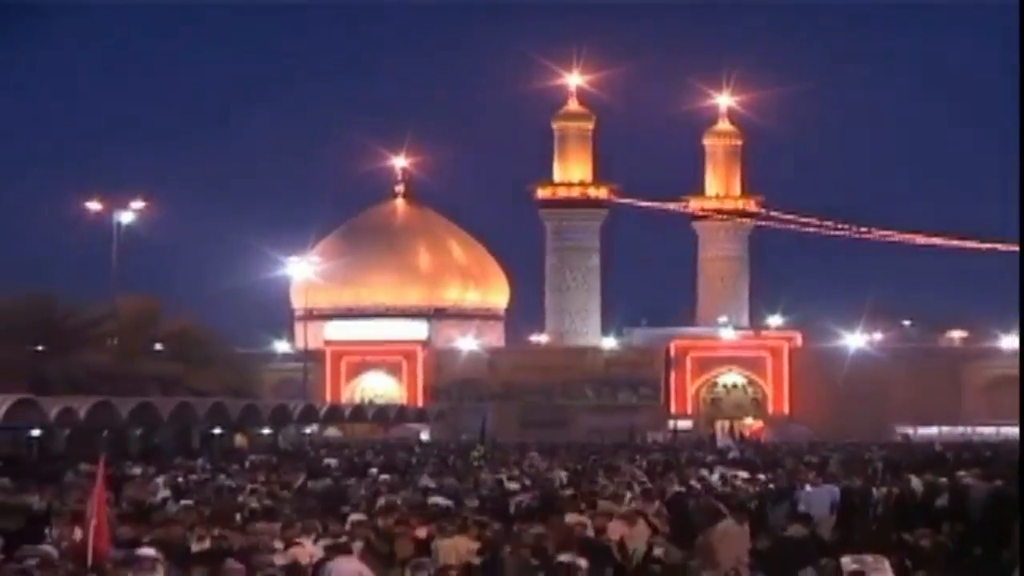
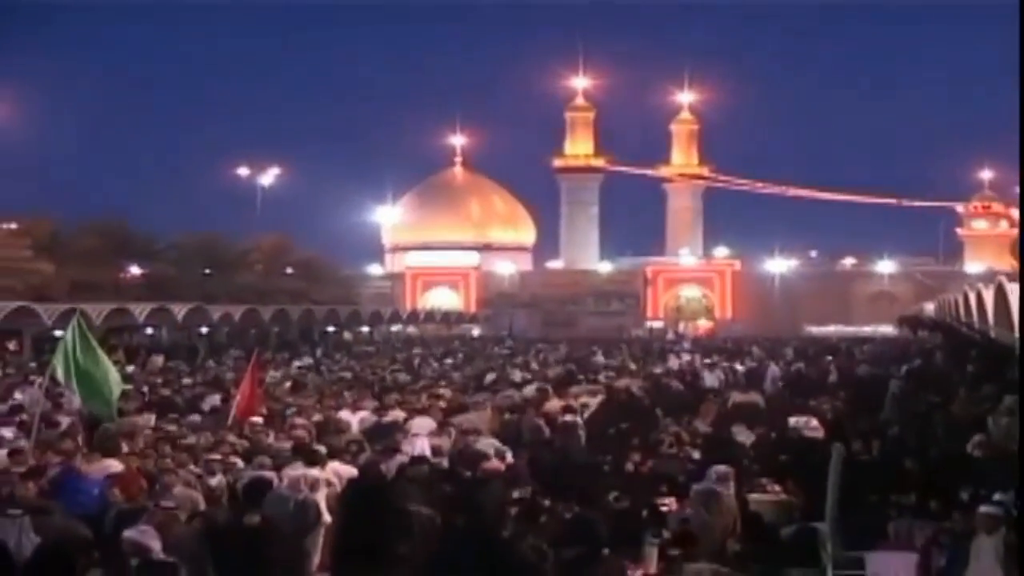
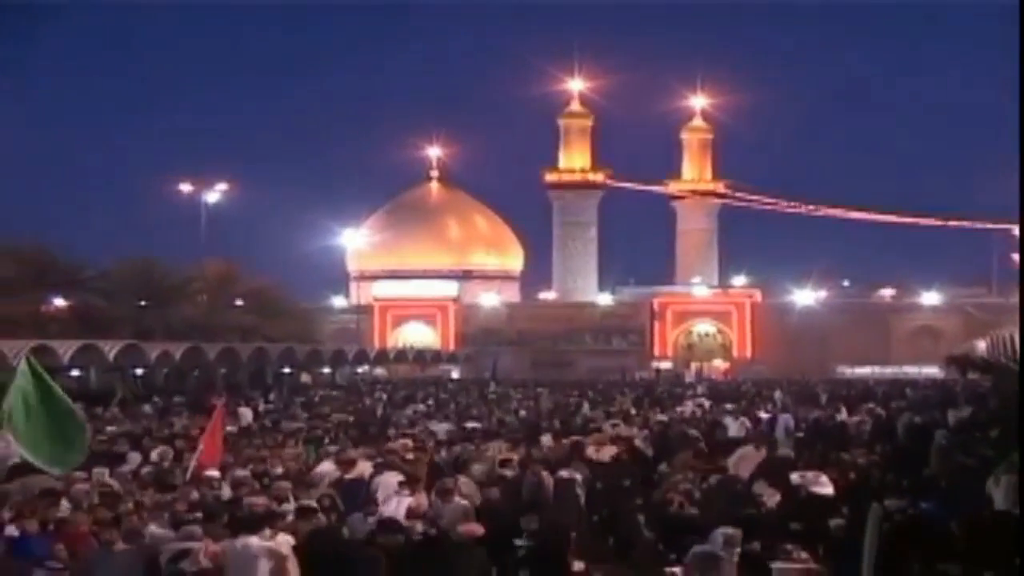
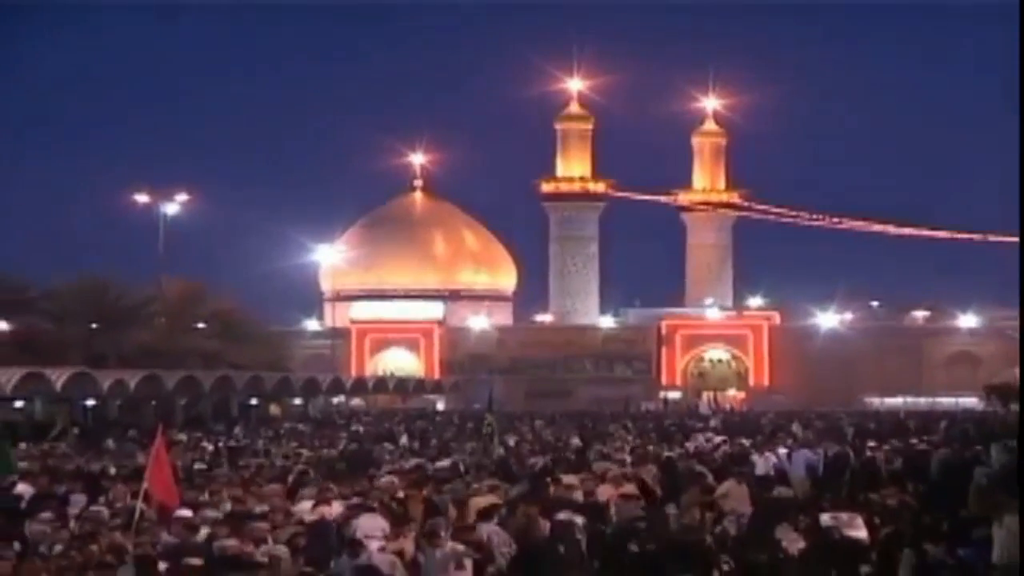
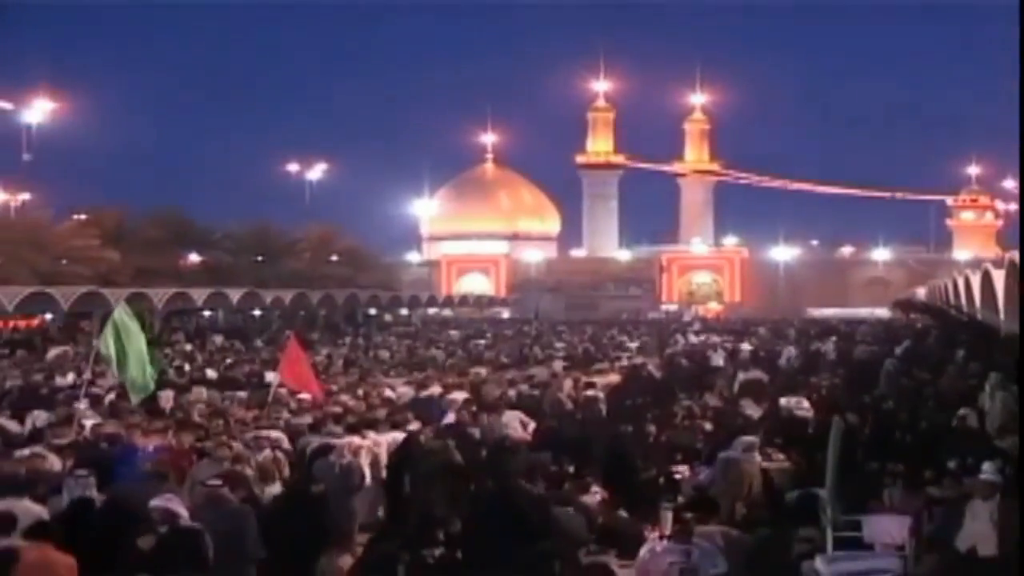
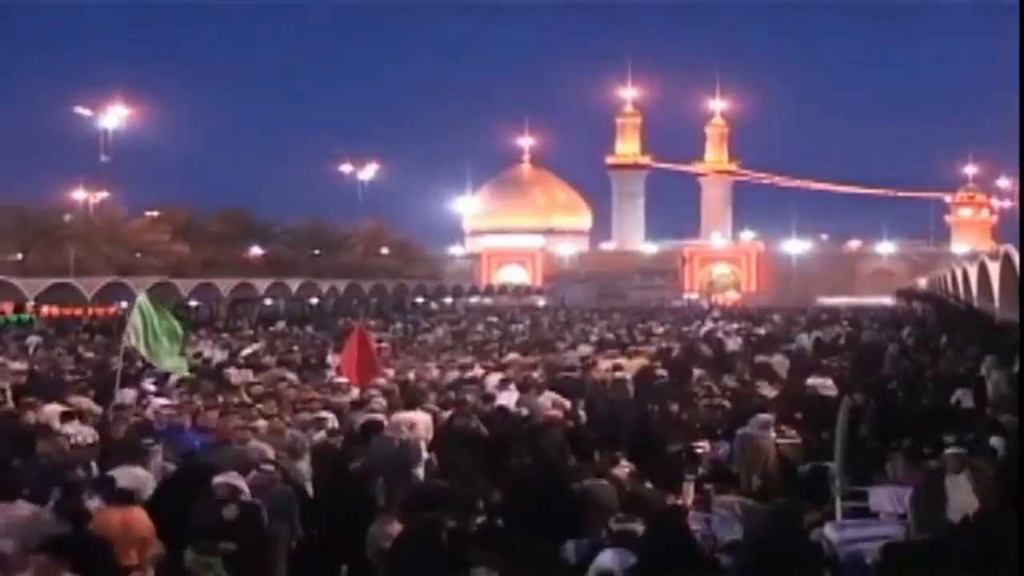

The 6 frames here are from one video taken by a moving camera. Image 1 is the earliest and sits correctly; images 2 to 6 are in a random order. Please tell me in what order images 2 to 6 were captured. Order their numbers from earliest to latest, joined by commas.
4, 3, 2, 5, 6
